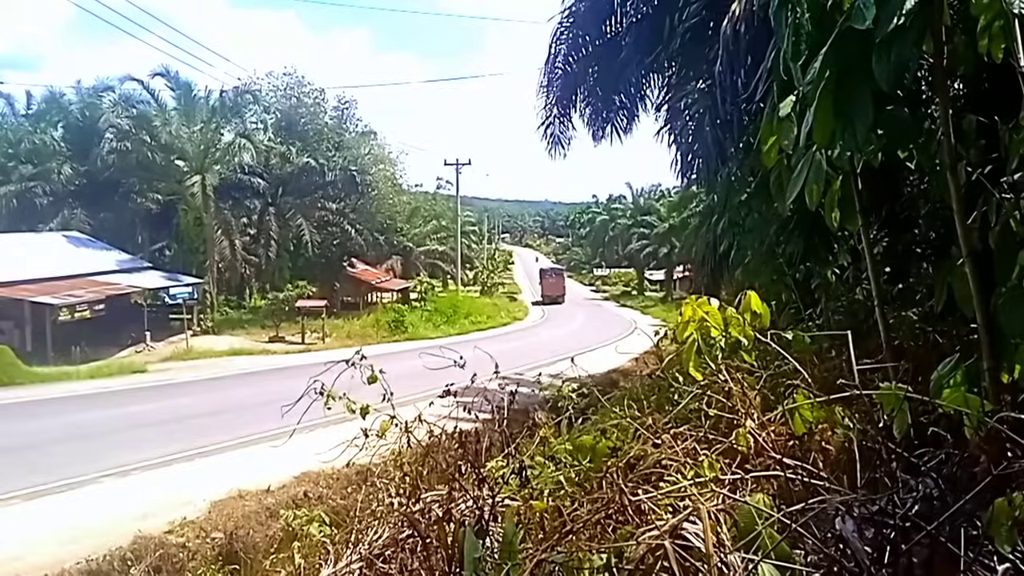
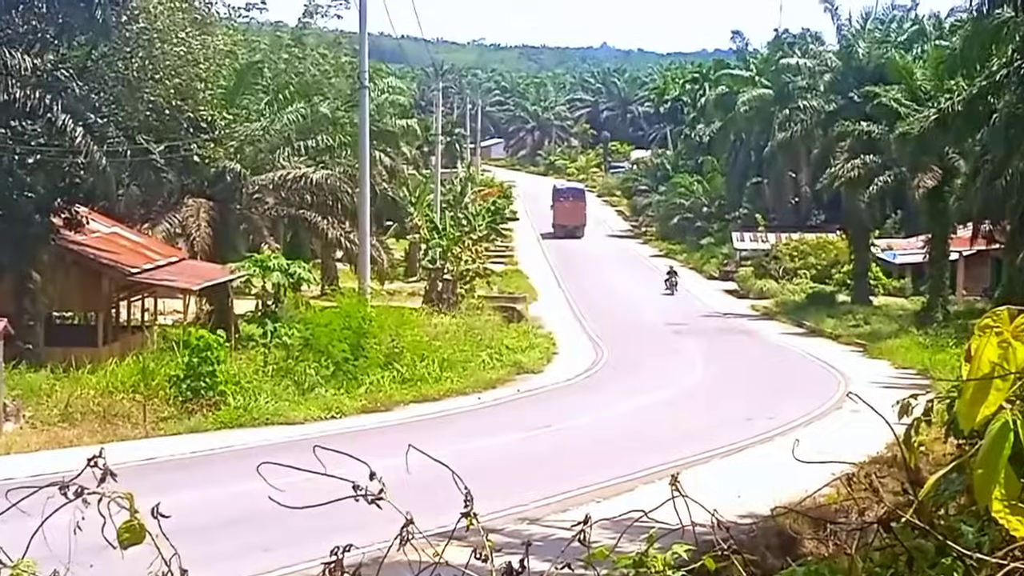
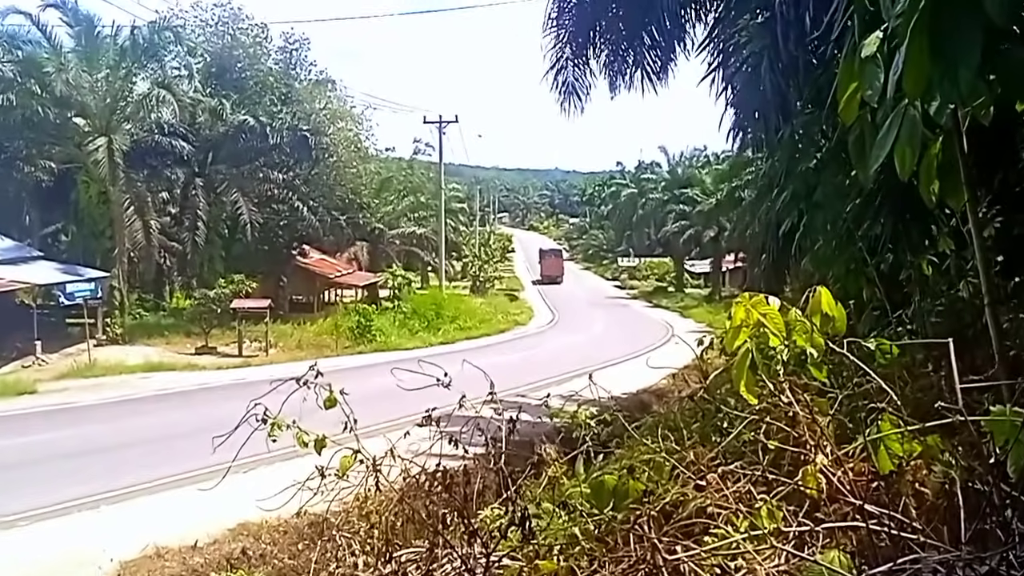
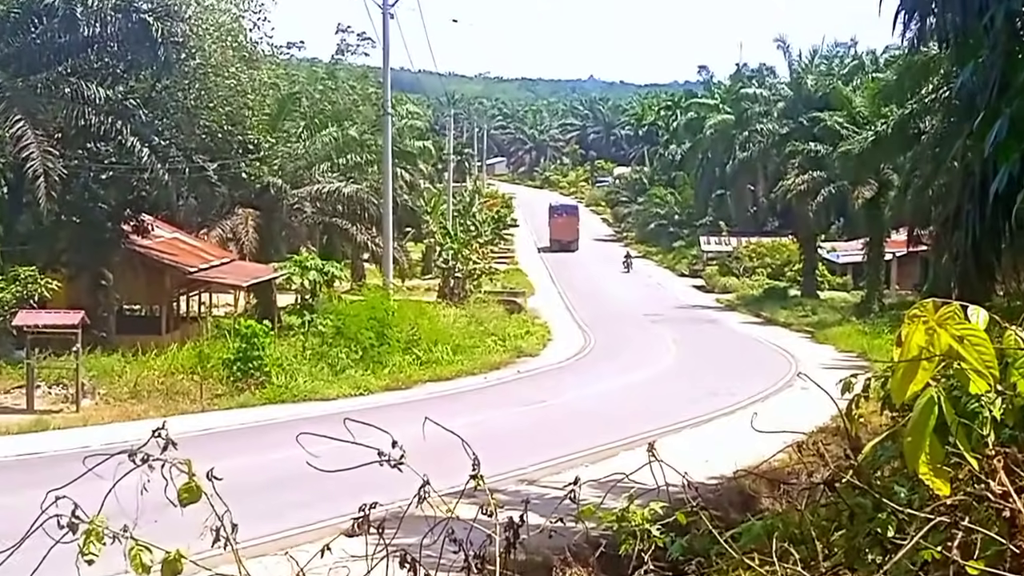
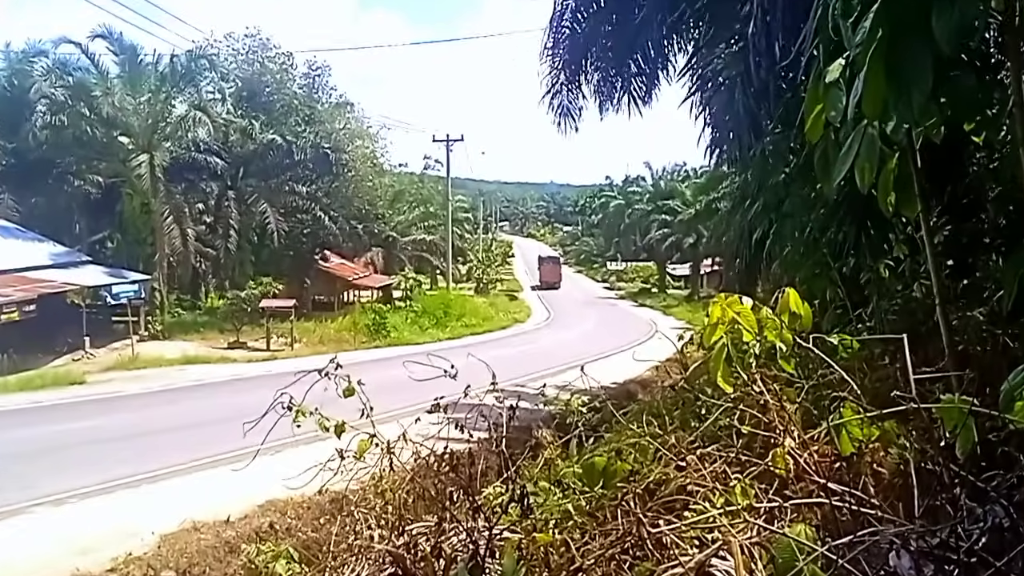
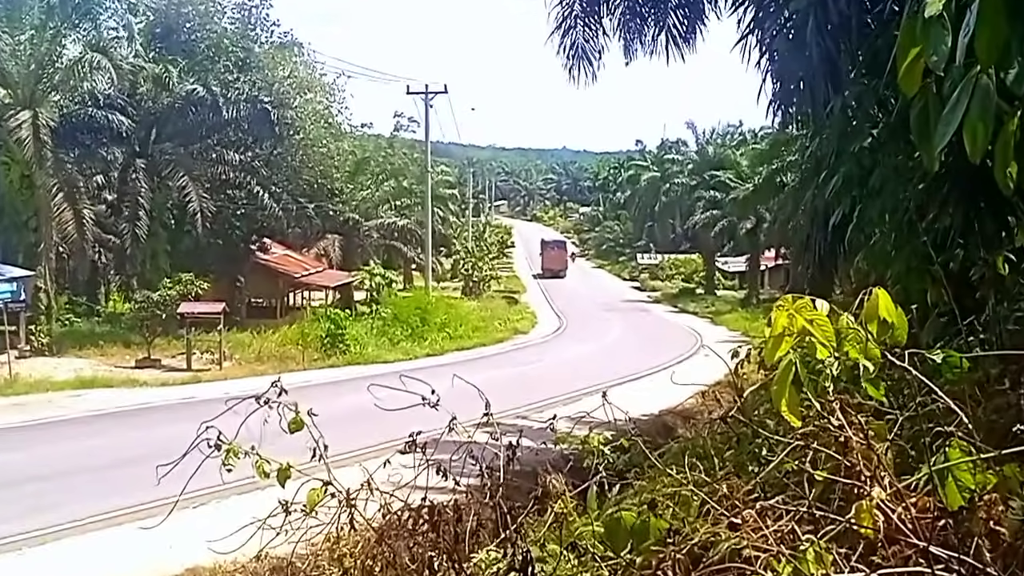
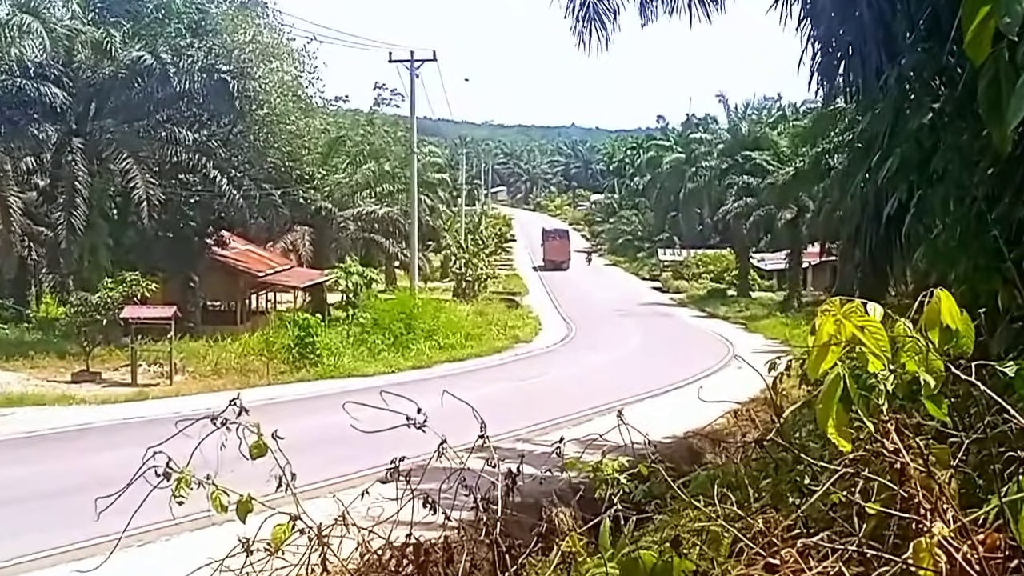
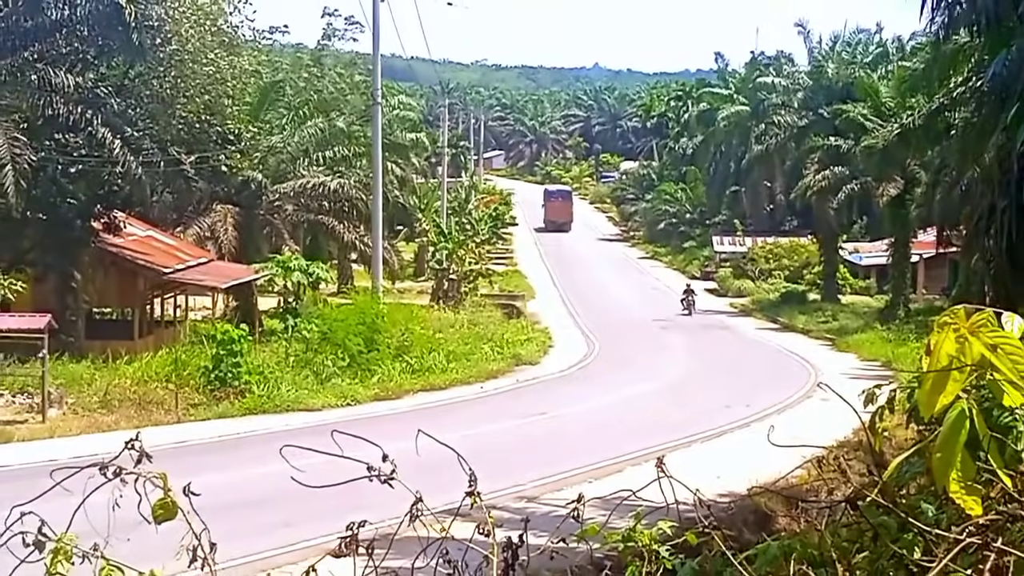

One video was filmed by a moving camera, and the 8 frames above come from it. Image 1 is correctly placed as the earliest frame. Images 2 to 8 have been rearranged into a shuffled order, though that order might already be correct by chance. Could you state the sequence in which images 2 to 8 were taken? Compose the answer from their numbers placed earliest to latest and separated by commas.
5, 3, 6, 7, 4, 2, 8
